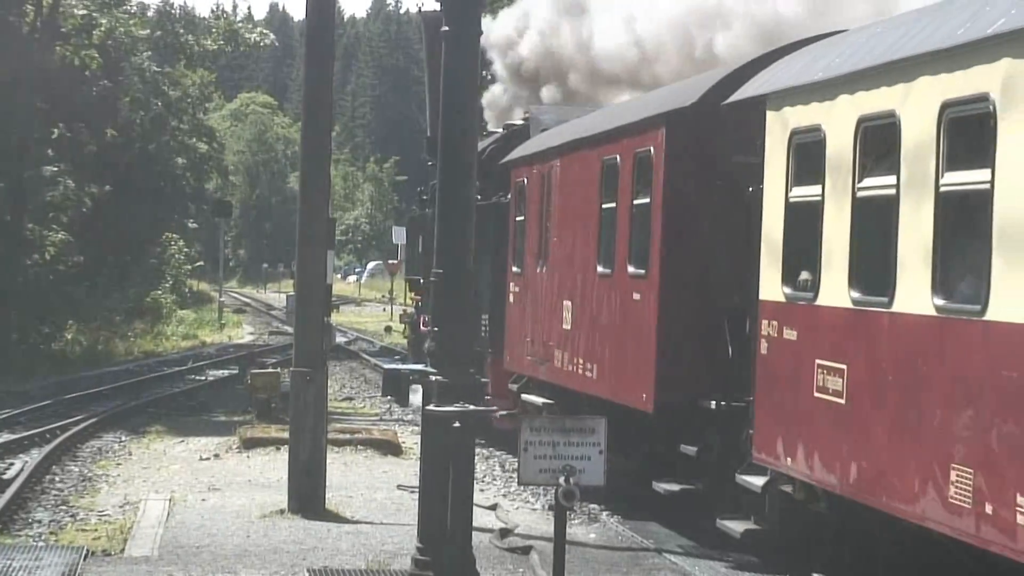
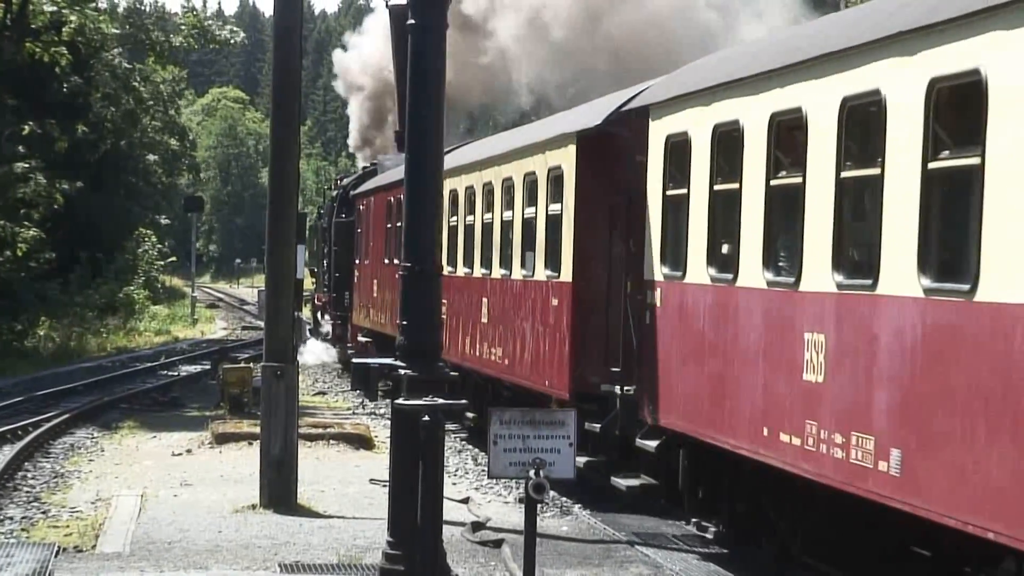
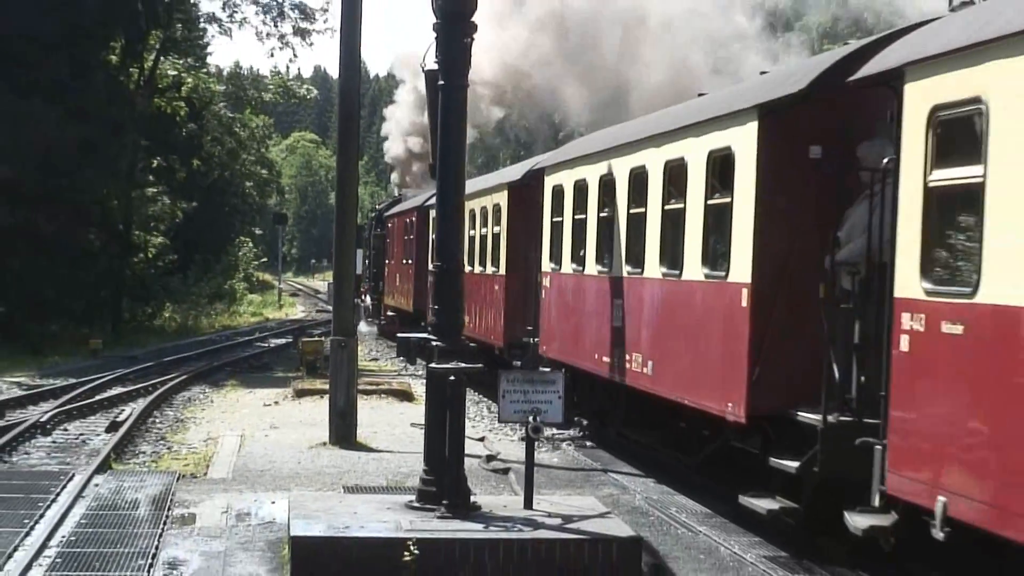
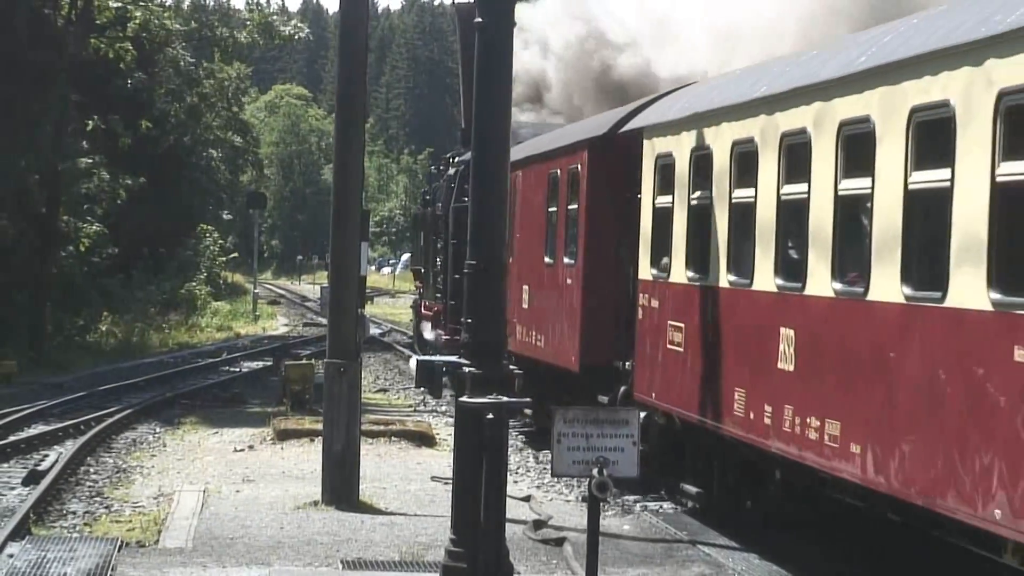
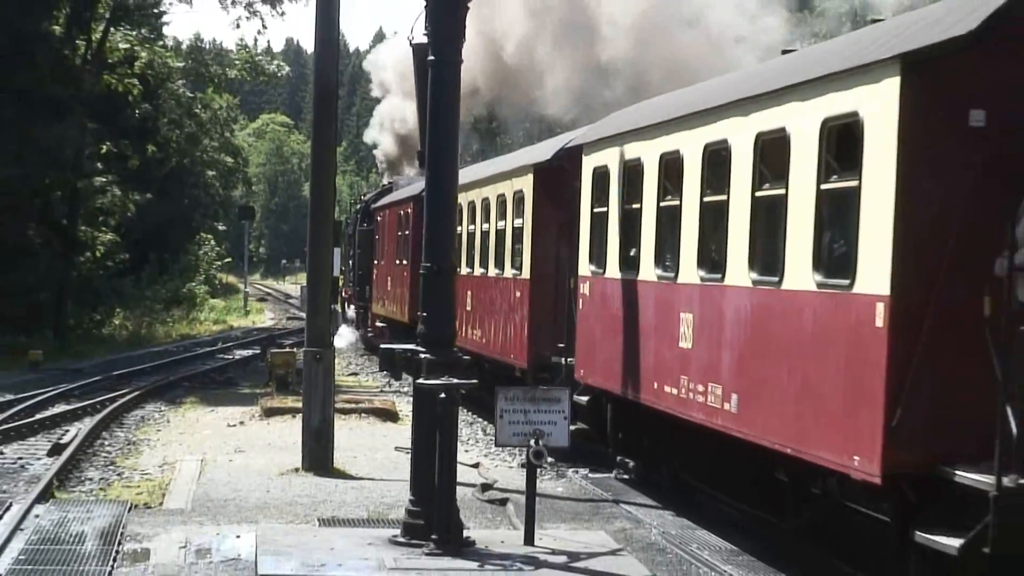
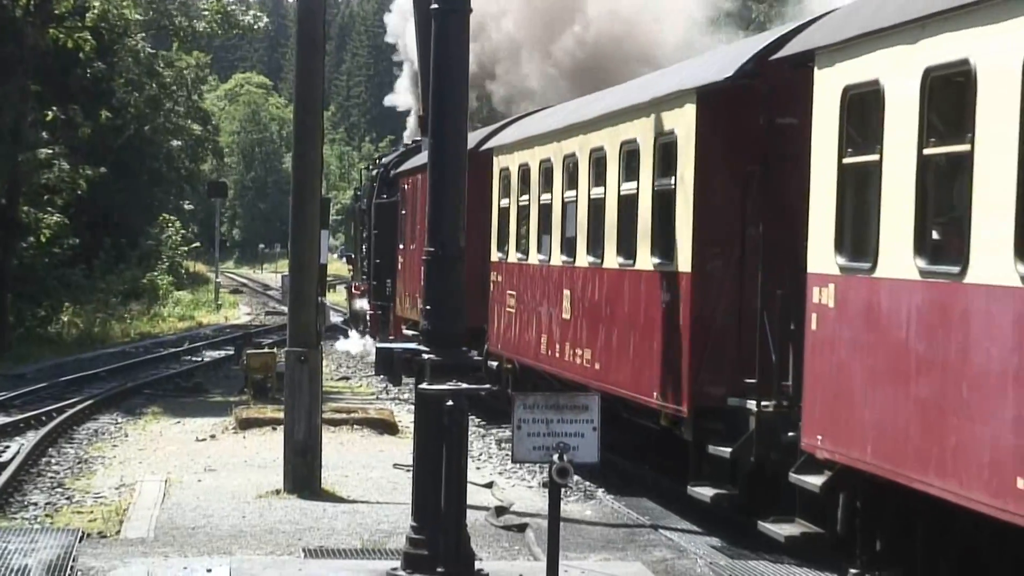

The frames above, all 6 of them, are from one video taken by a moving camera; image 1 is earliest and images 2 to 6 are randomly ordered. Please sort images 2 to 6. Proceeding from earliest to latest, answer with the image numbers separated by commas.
4, 6, 2, 5, 3
